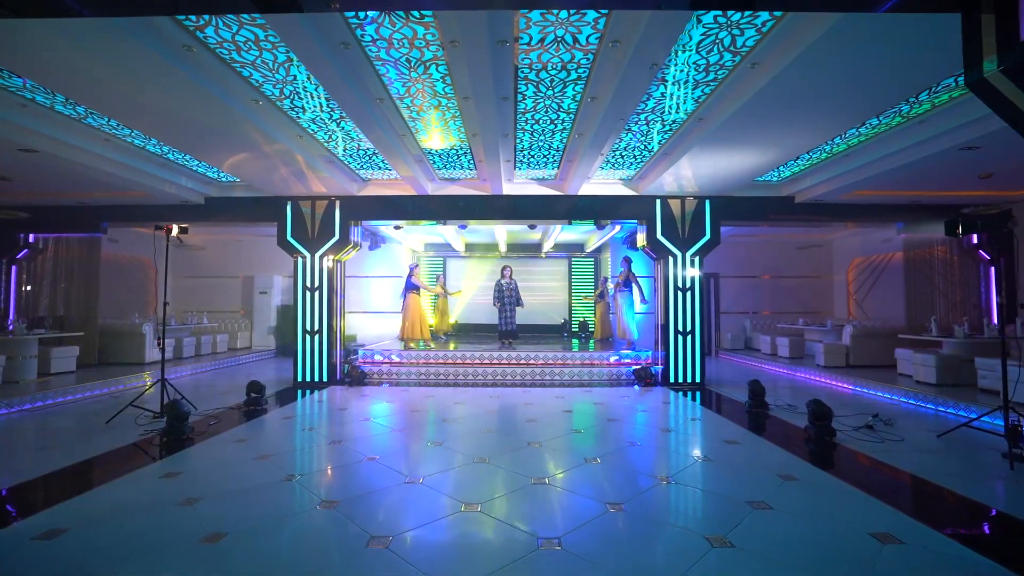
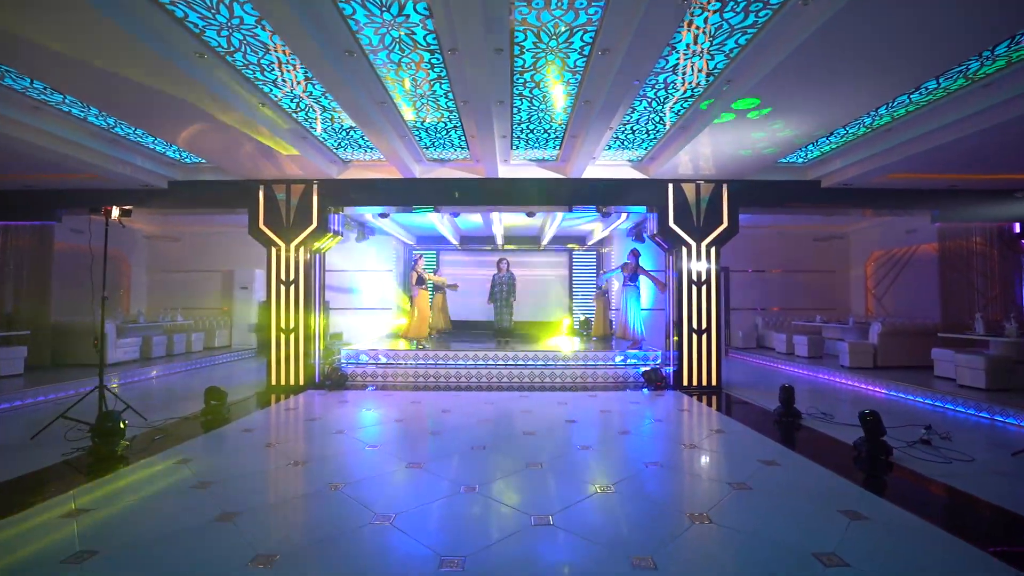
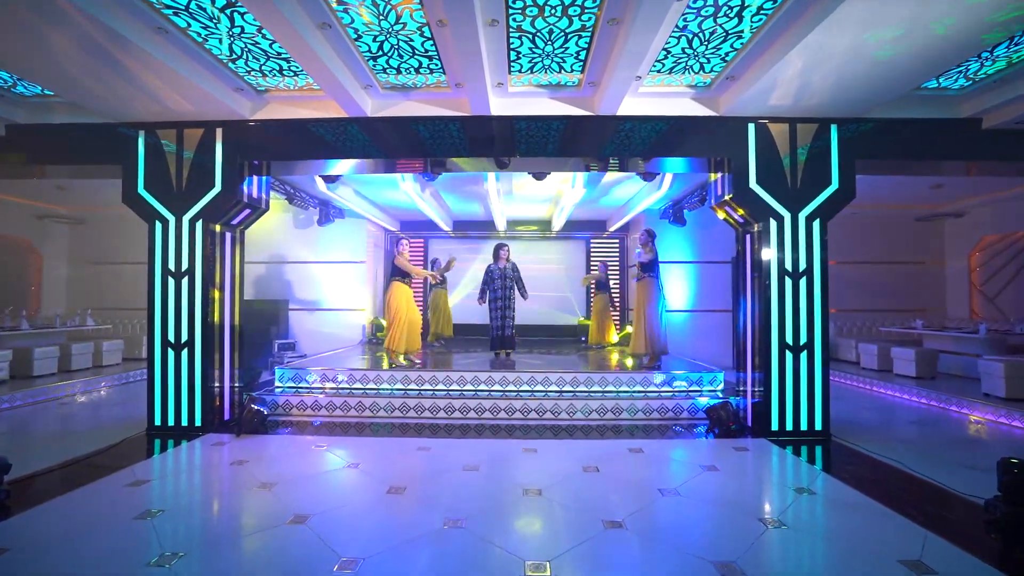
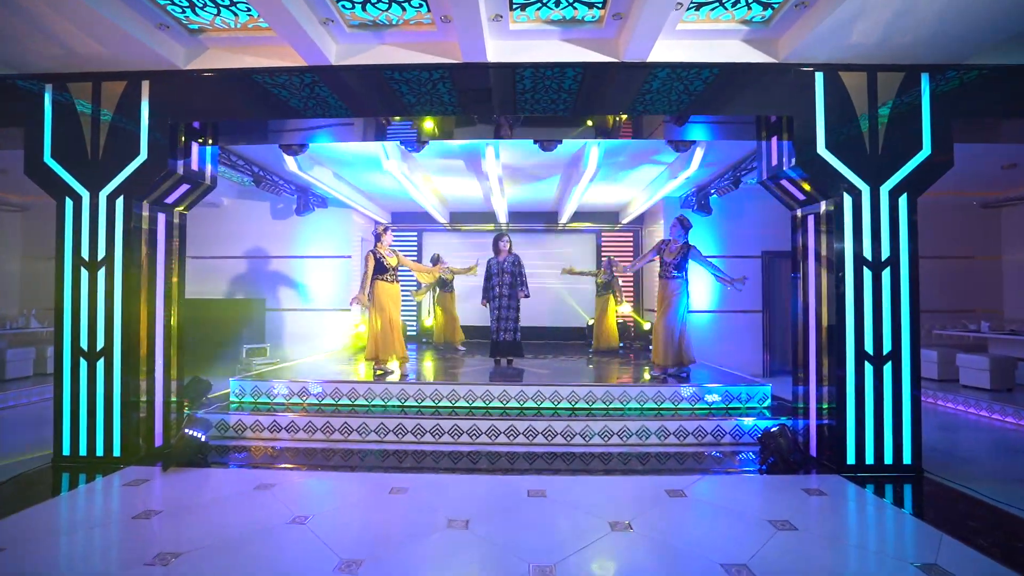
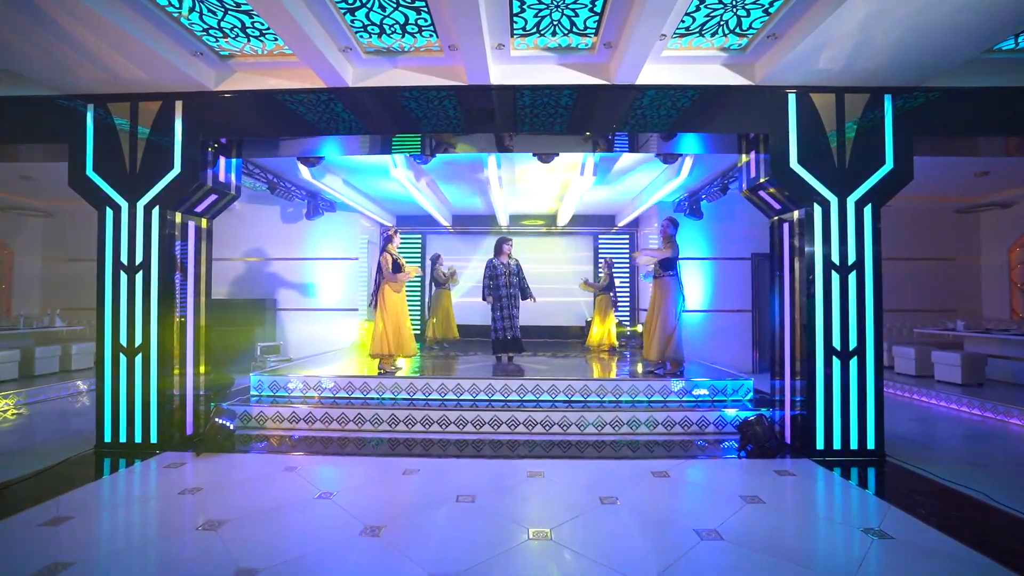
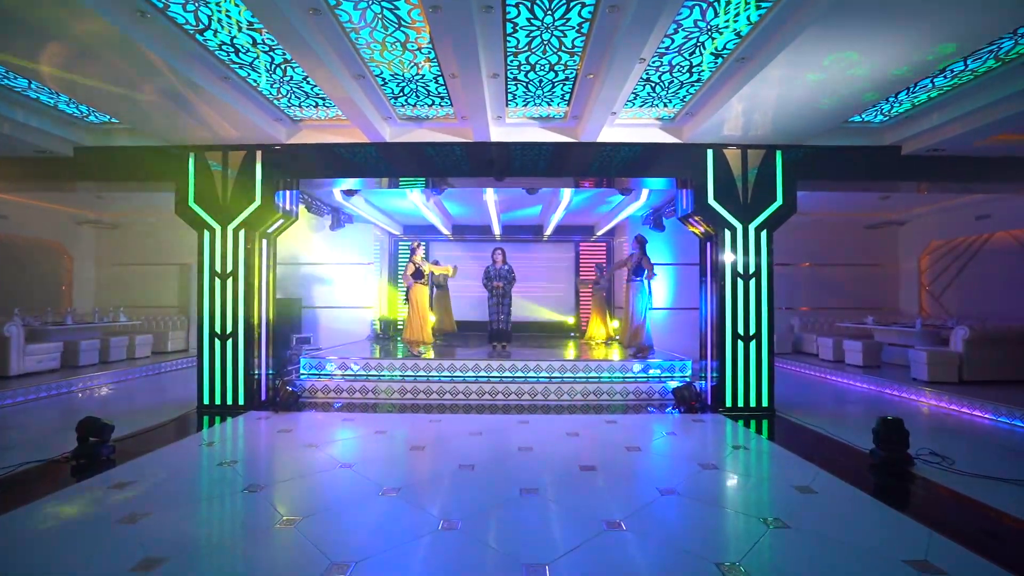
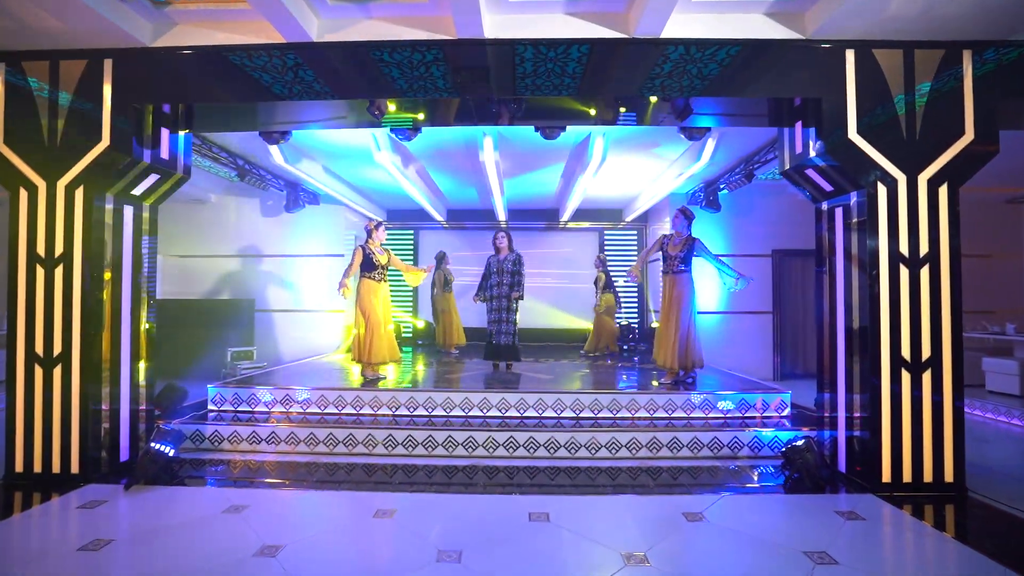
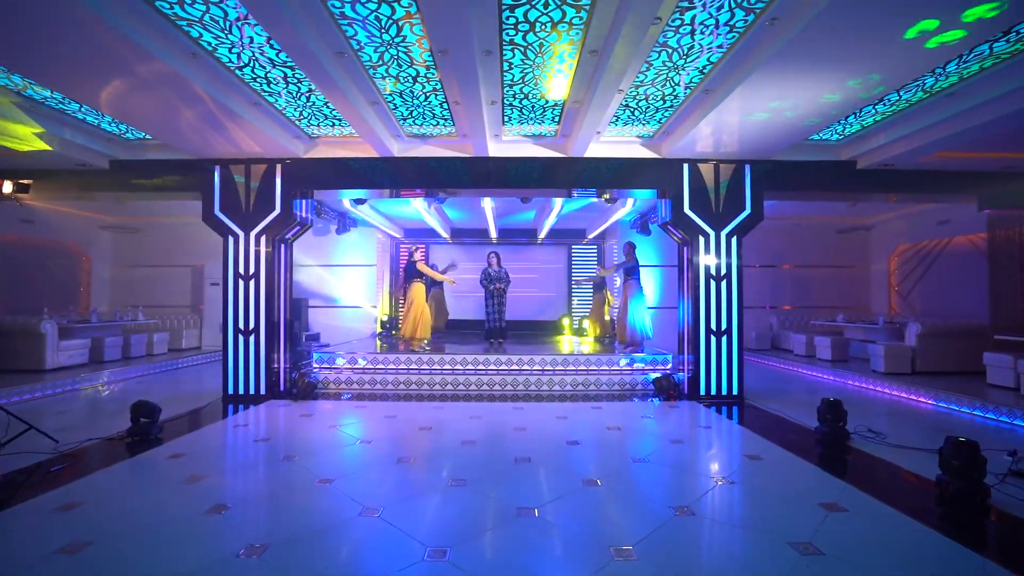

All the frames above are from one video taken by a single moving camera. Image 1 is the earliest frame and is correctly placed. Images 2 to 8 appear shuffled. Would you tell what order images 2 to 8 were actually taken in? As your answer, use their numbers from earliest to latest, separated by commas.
2, 8, 6, 3, 5, 4, 7
